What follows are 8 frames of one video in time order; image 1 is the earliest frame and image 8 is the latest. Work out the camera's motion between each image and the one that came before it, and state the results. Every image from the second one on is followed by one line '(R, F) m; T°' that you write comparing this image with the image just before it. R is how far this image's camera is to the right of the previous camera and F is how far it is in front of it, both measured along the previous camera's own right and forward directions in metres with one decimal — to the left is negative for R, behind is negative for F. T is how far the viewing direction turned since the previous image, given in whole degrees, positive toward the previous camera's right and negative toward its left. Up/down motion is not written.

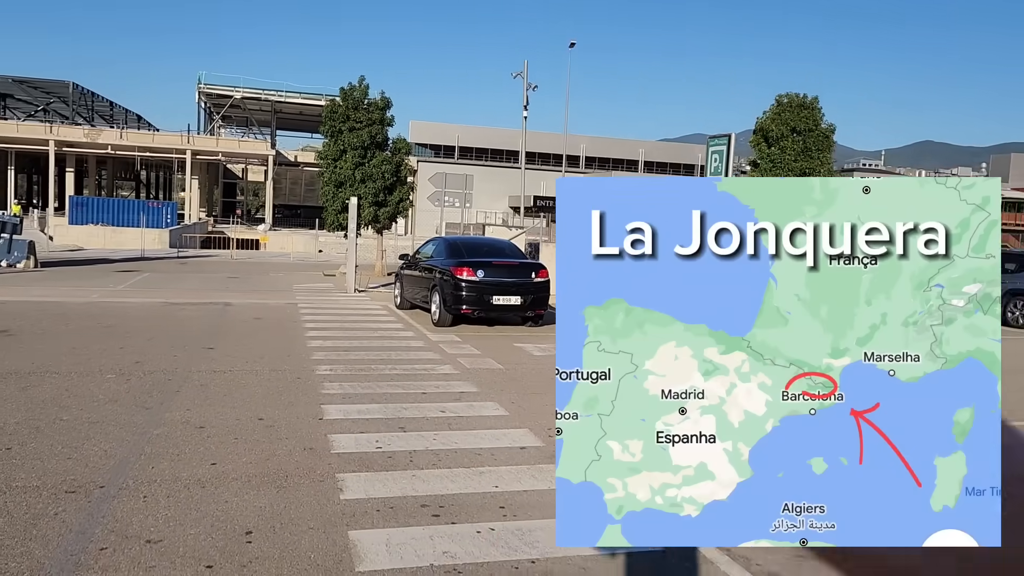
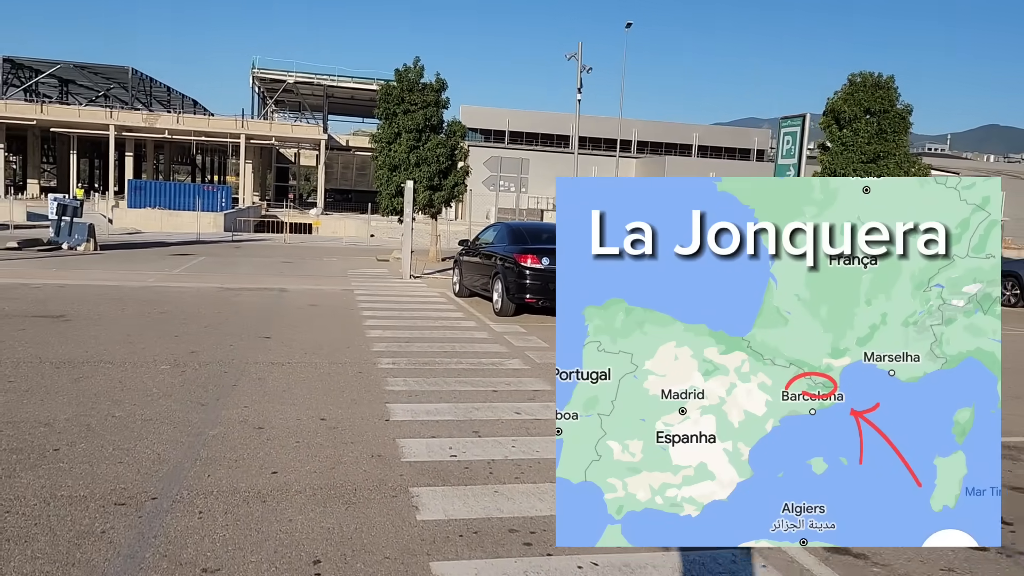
(-0.3, +0.6) m; -3°
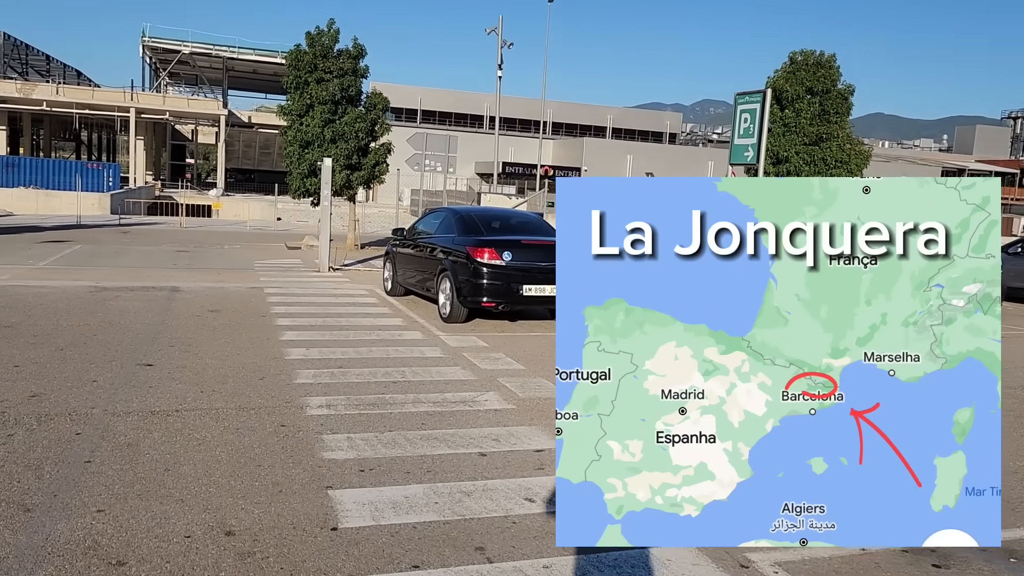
(-0.5, +2.2) m; +6°
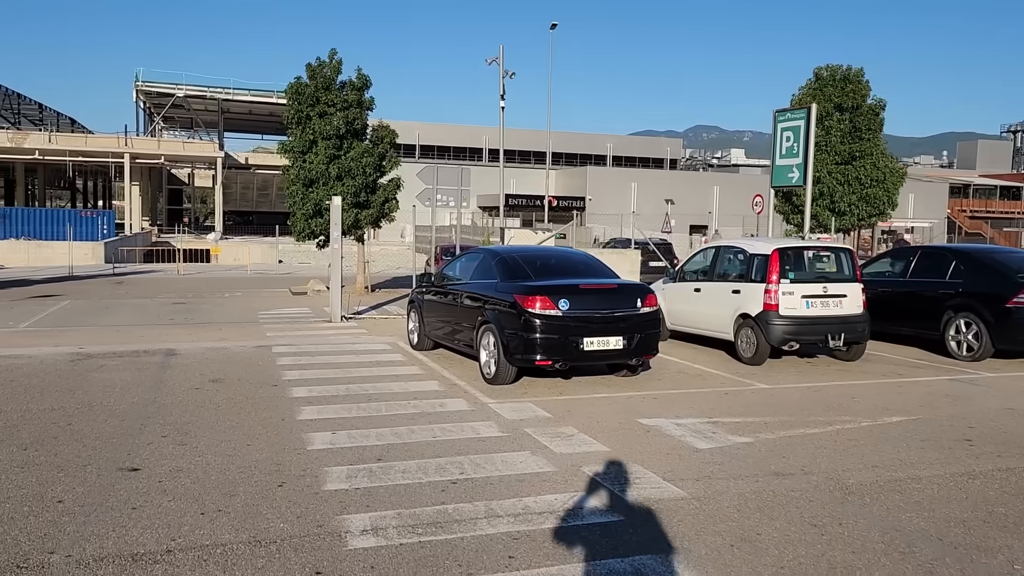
(-0.6, +1.5) m; 0°
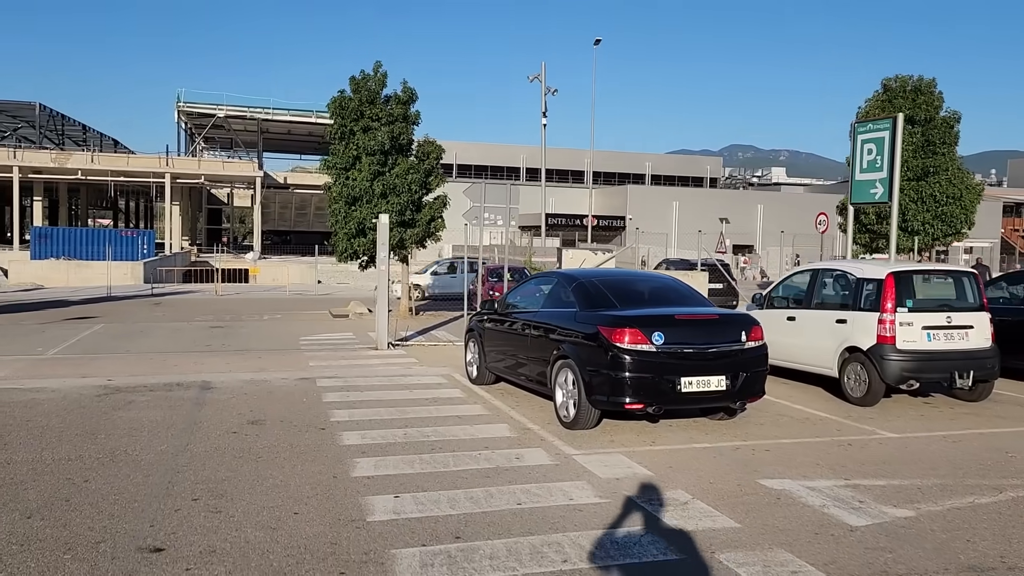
(-0.5, +1.1) m; -2°
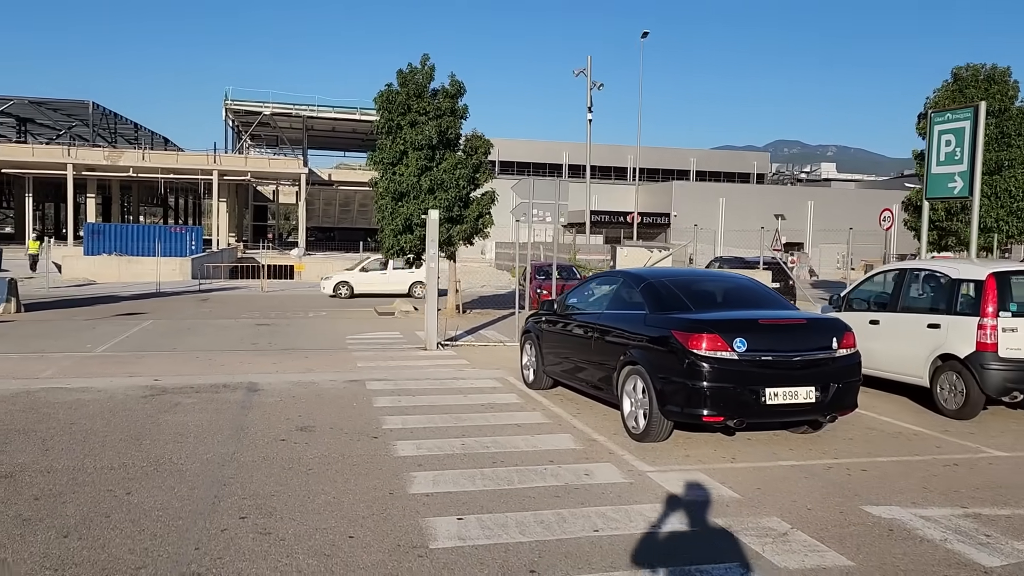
(-0.2, +0.5) m; -3°
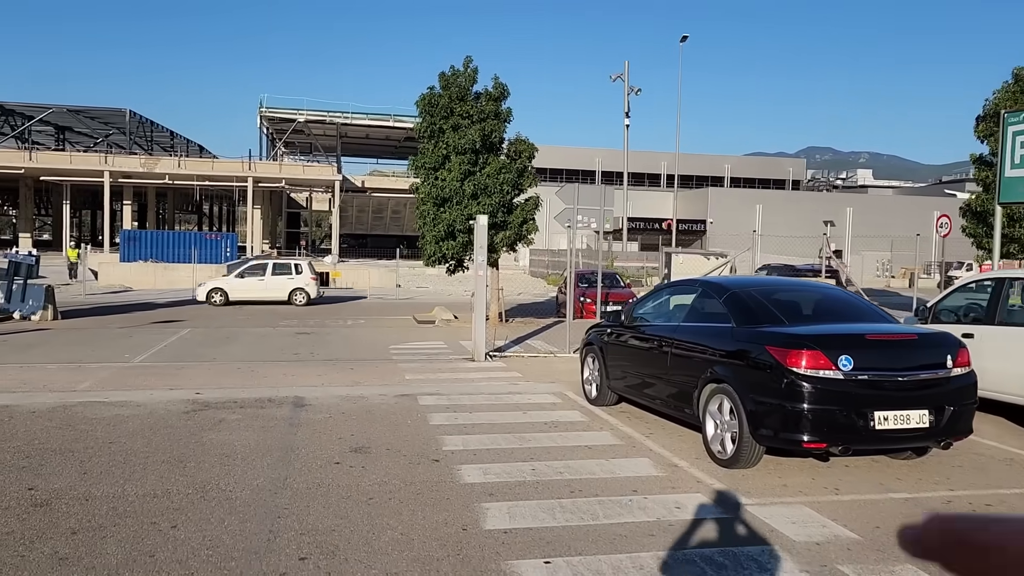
(-0.4, +0.6) m; -2°
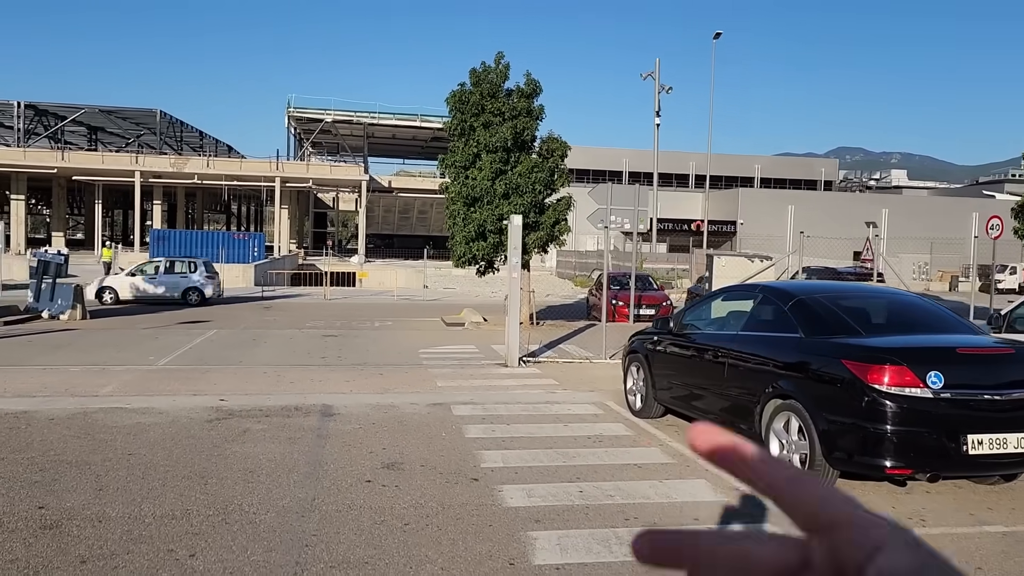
(-0.2, +0.5) m; -2°
